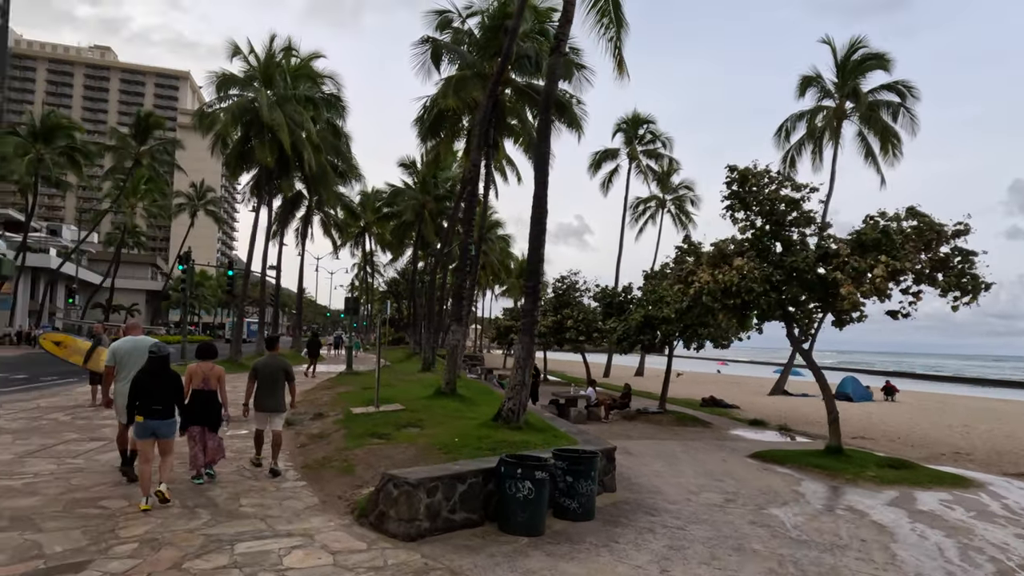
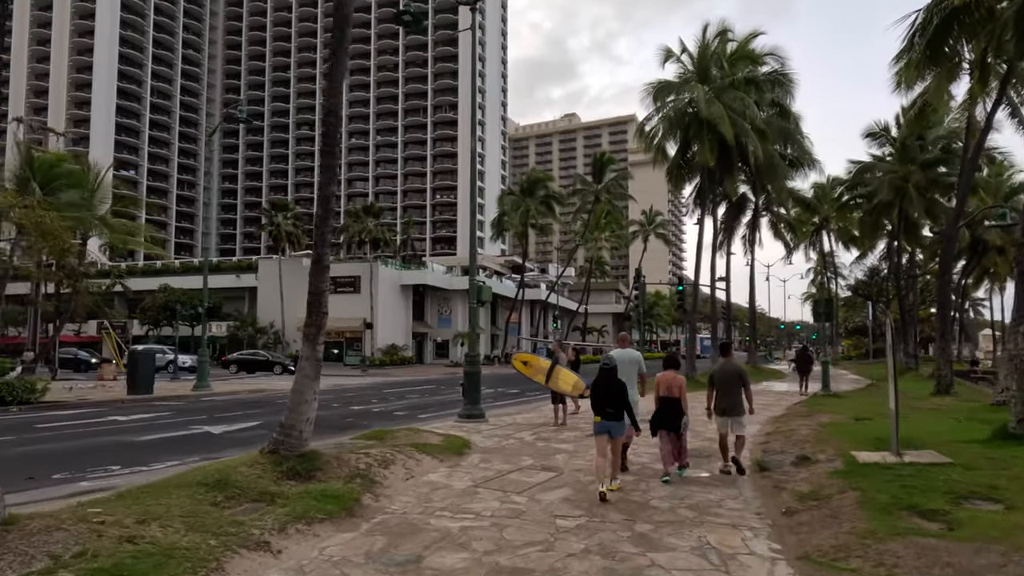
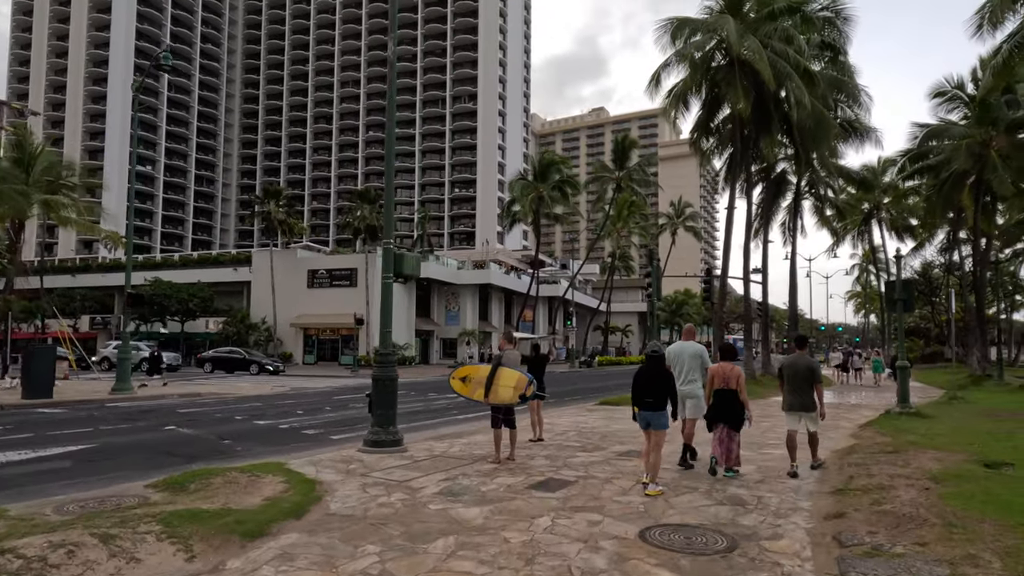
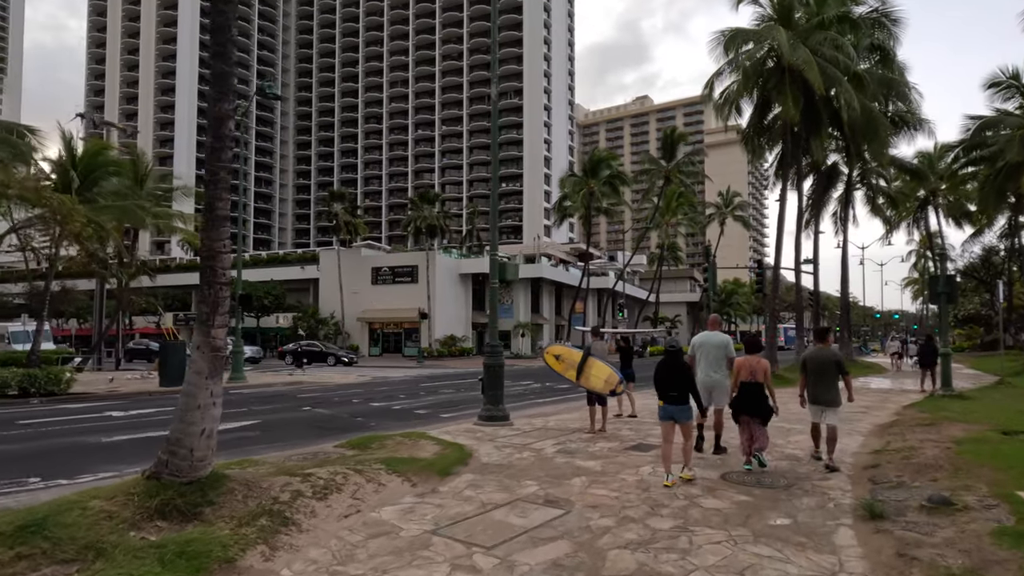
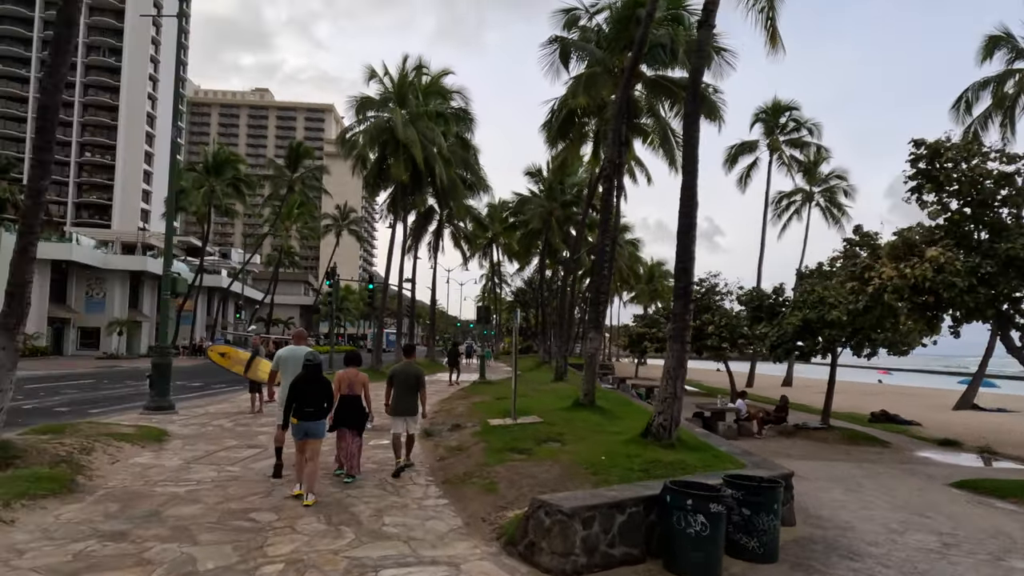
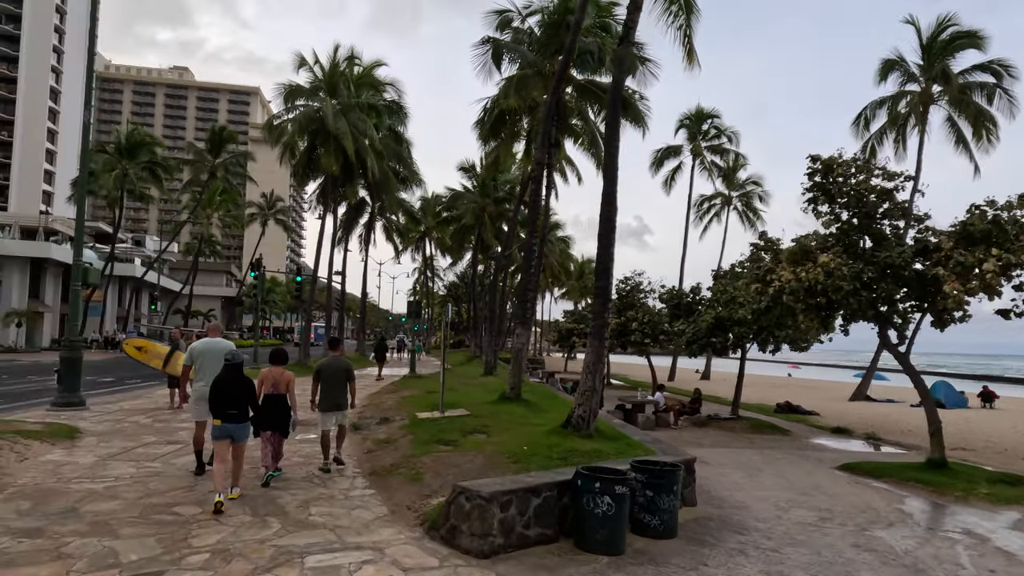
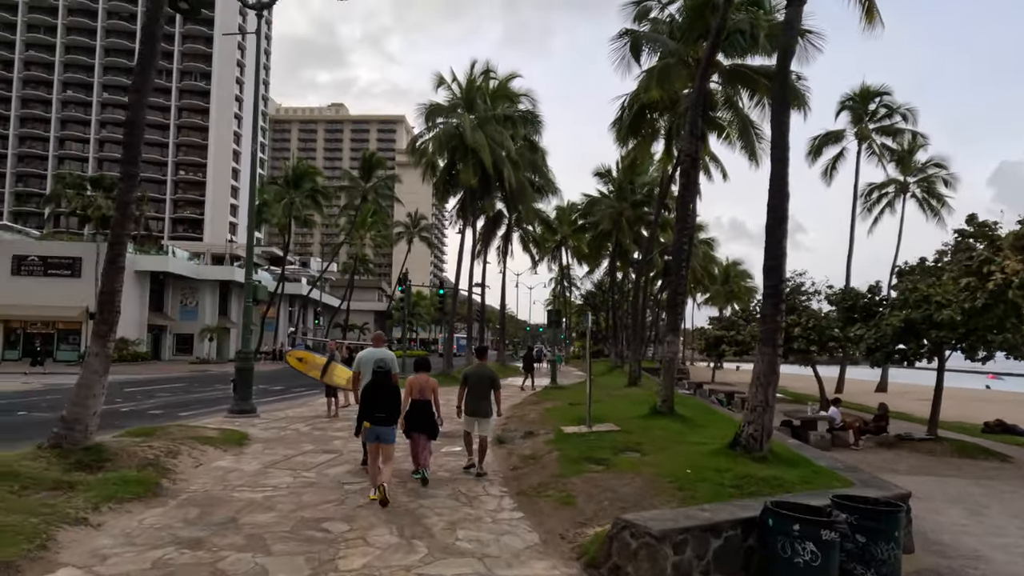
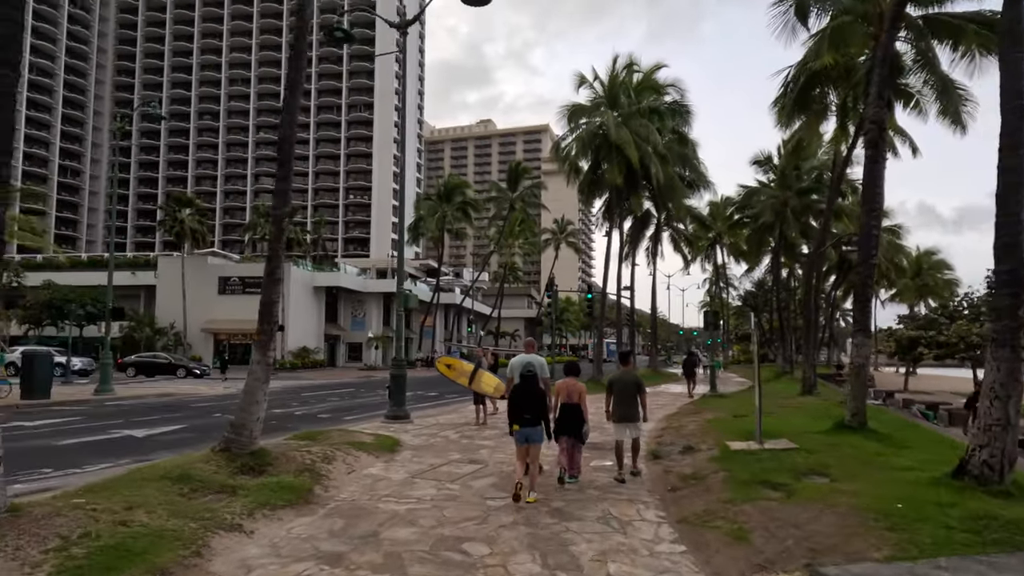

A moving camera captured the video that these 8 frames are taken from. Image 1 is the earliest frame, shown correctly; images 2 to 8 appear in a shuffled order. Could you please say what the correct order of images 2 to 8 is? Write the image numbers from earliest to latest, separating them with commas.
6, 5, 7, 8, 2, 4, 3
